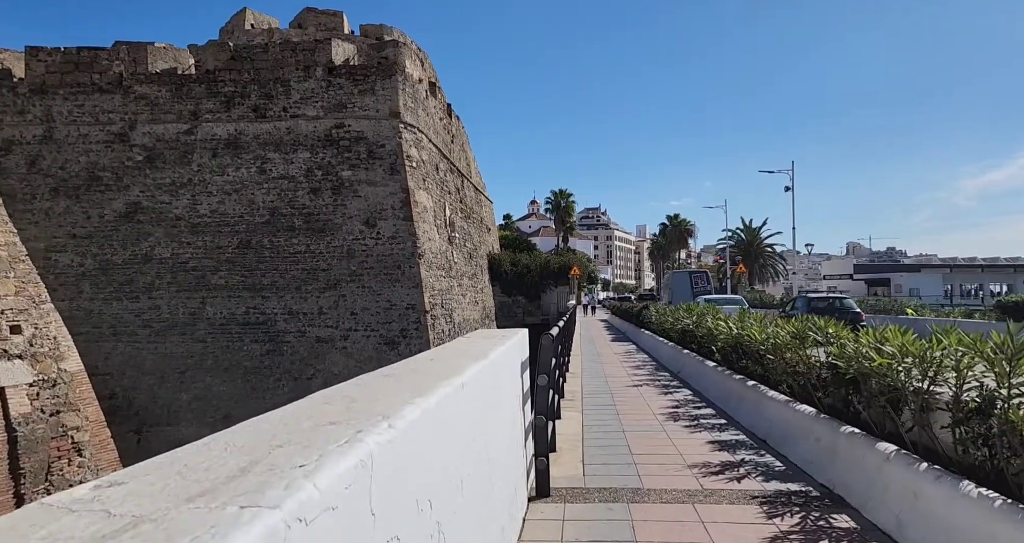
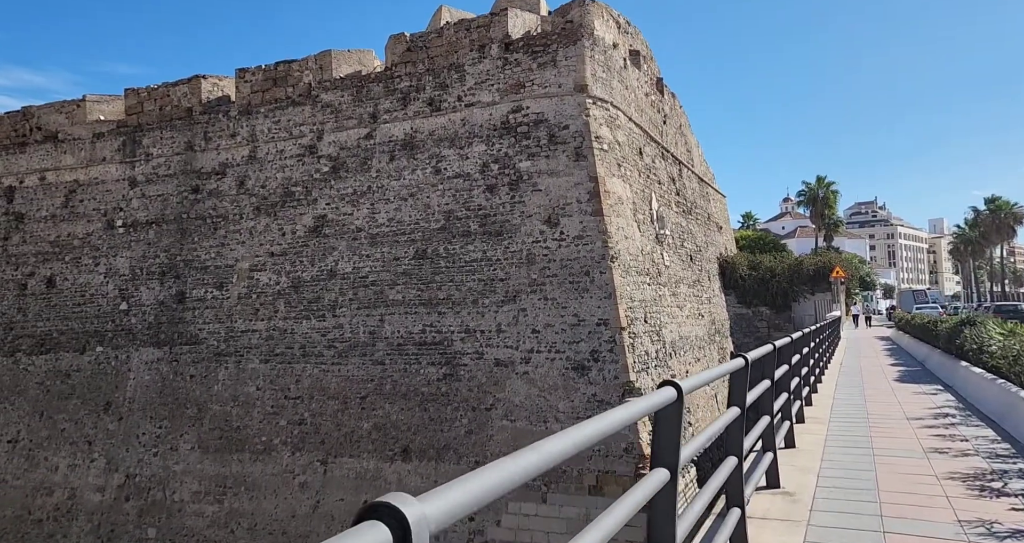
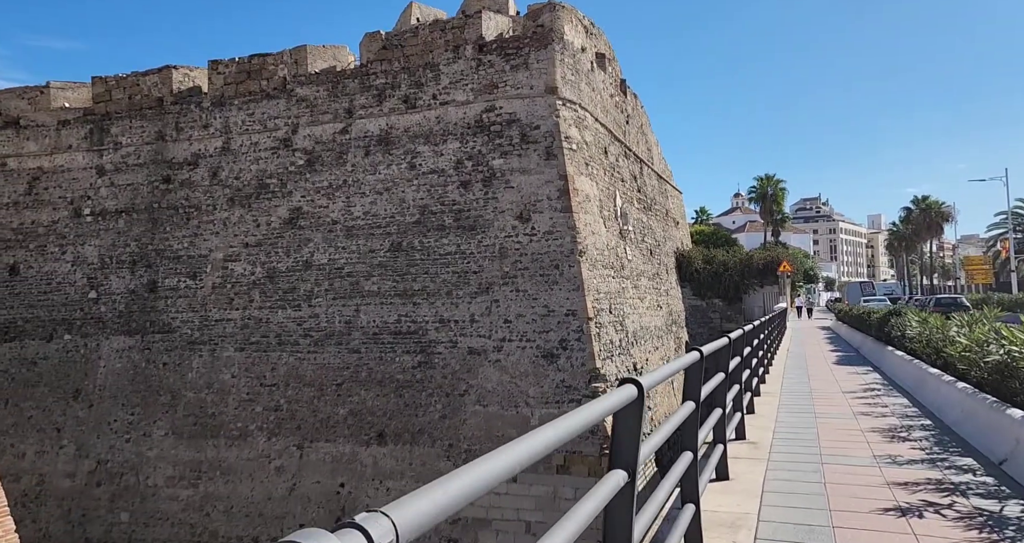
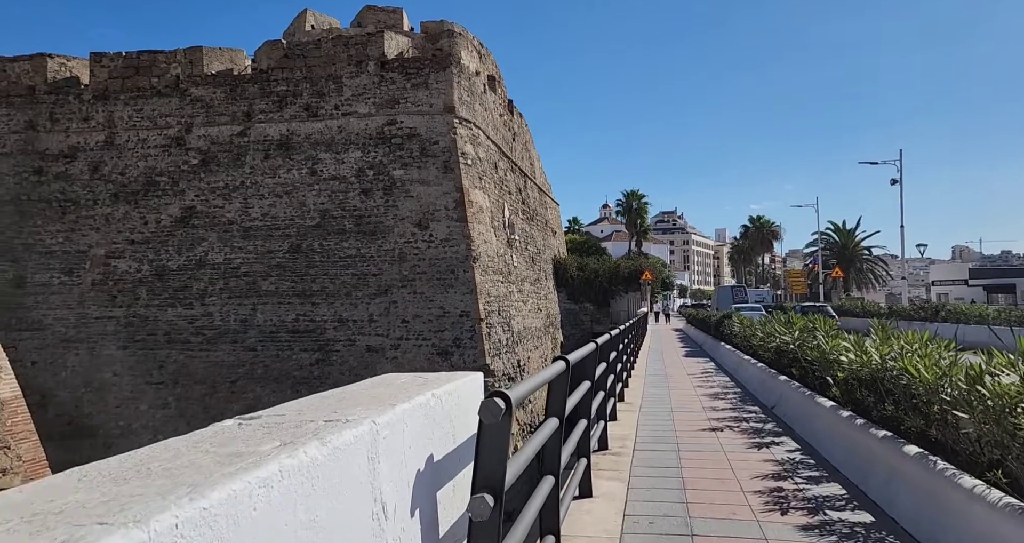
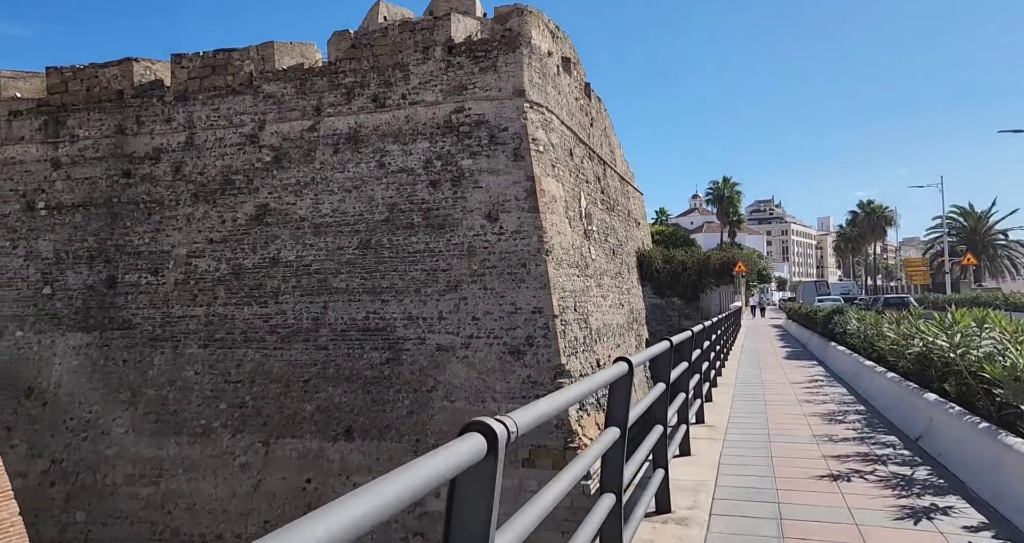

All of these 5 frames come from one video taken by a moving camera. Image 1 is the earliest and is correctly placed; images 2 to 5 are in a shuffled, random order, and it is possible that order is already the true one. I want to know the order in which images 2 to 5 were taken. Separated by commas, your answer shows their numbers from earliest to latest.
4, 5, 3, 2
